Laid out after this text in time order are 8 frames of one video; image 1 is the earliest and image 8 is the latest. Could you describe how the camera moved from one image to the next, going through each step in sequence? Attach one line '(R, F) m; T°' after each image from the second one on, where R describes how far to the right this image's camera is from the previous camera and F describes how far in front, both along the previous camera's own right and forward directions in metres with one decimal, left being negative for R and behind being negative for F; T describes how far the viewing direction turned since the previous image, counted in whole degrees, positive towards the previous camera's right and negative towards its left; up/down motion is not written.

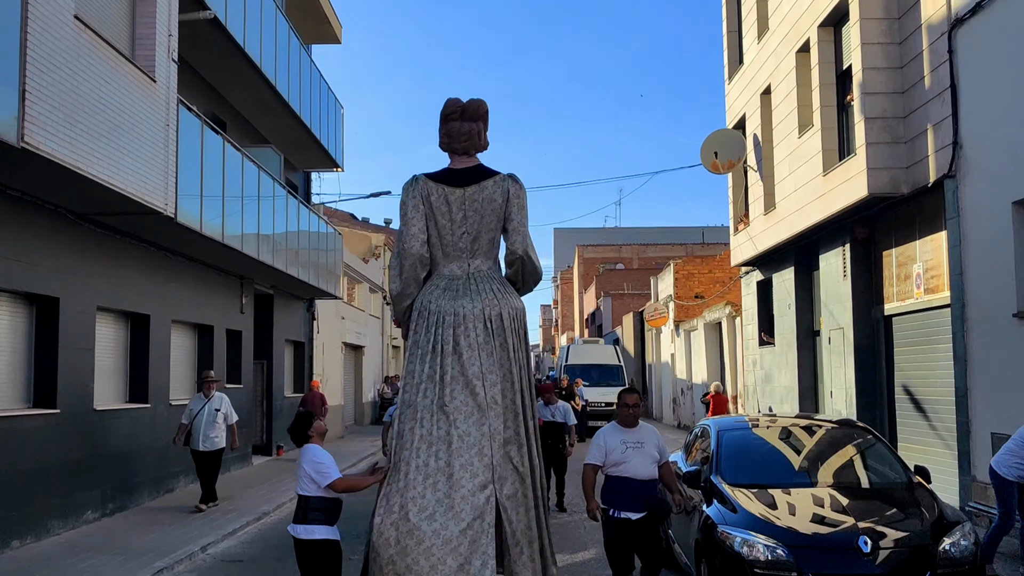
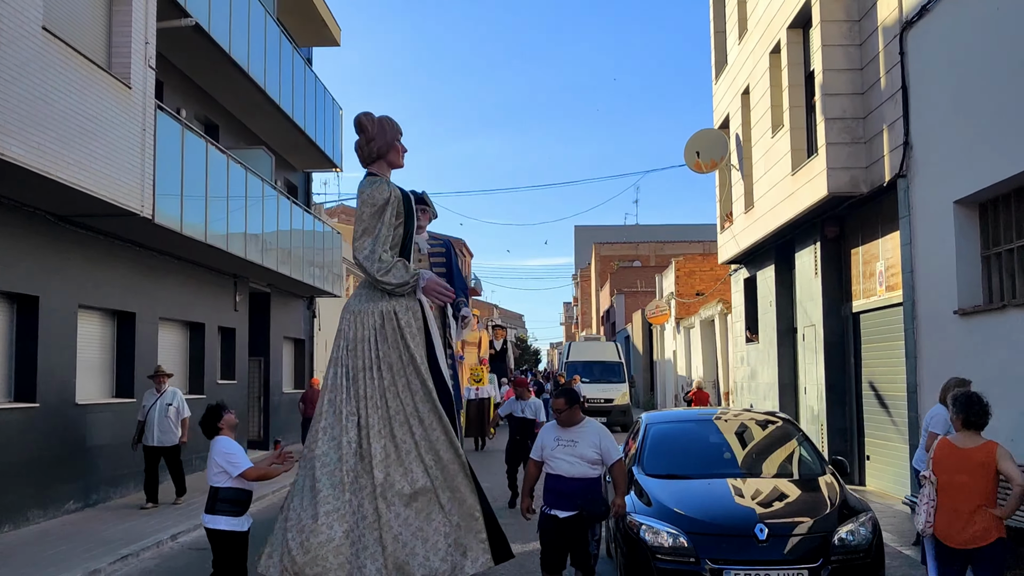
(+0.7, -0.2) m; -2°
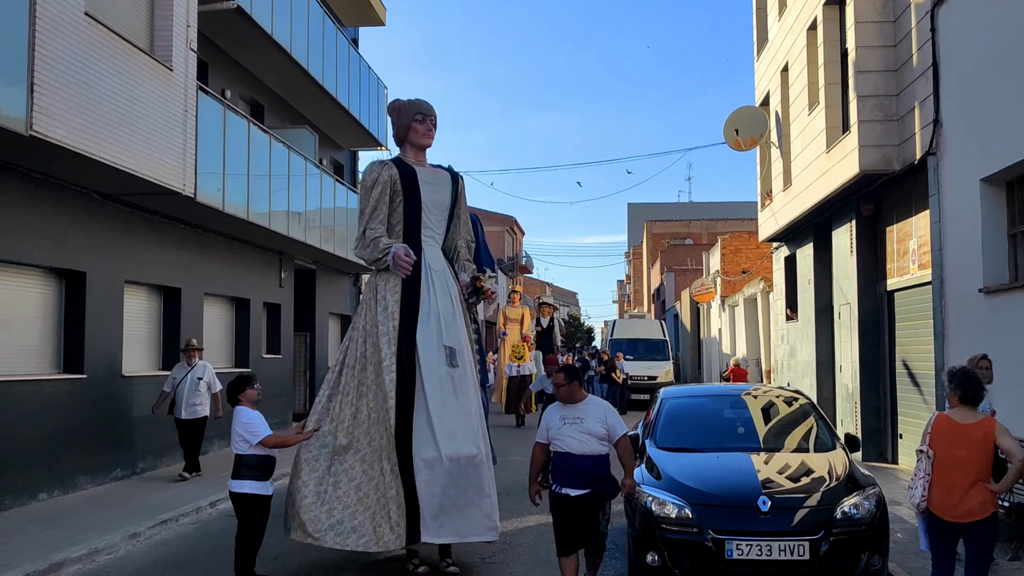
(+0.3, -0.2) m; -3°
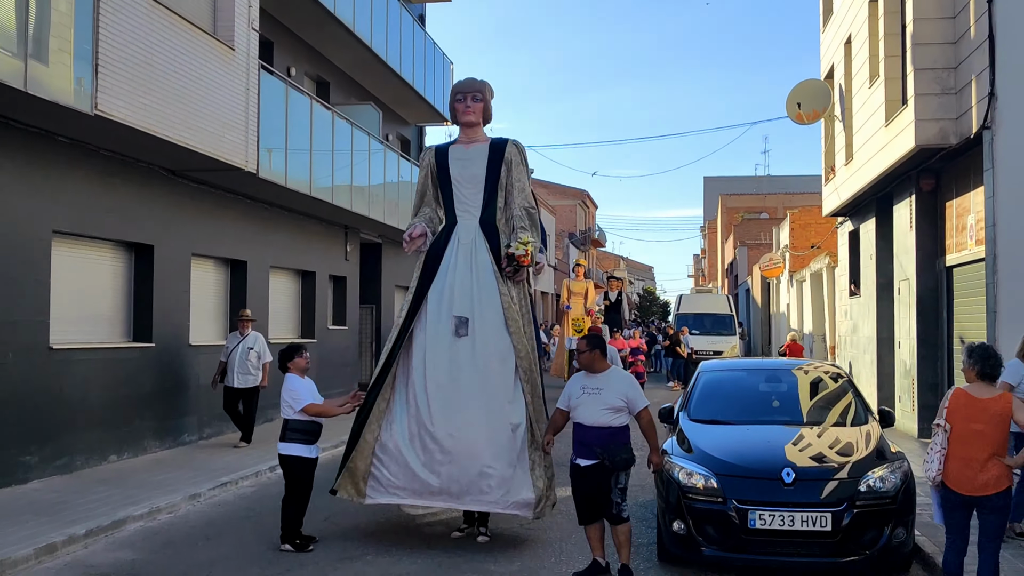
(+0.3, -0.2) m; -5°
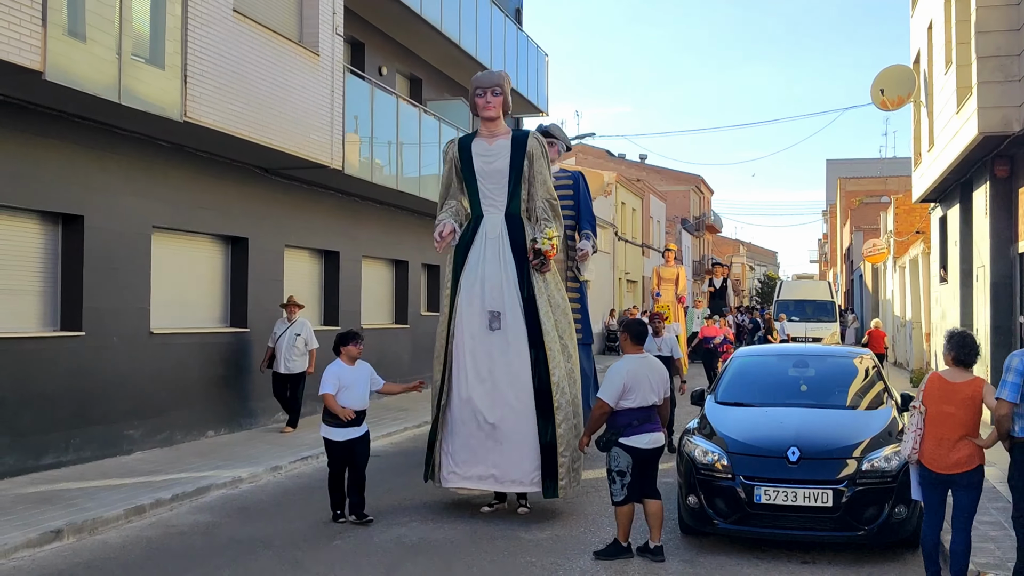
(+0.7, -0.5) m; -7°
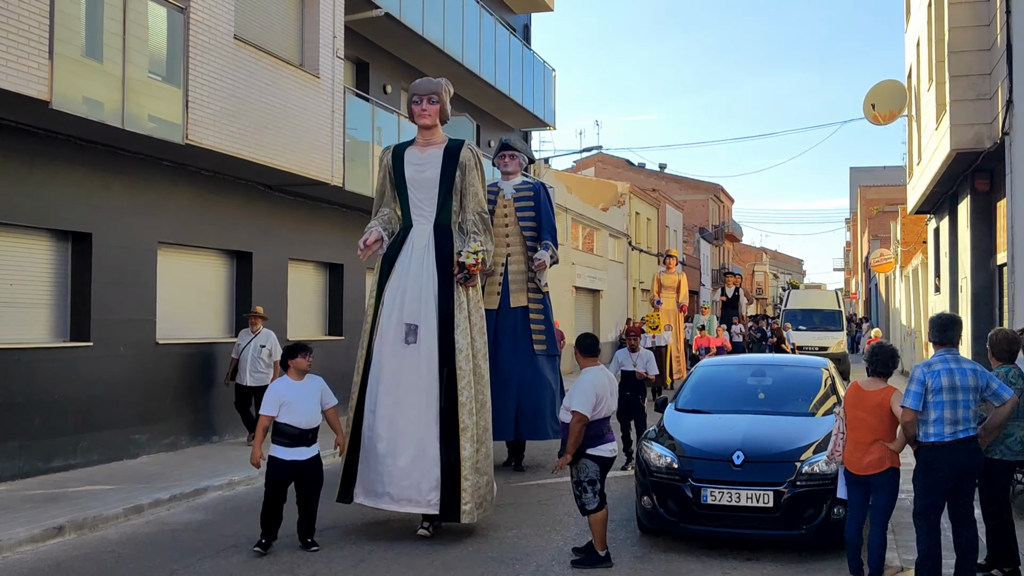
(+0.5, -0.5) m; -2°
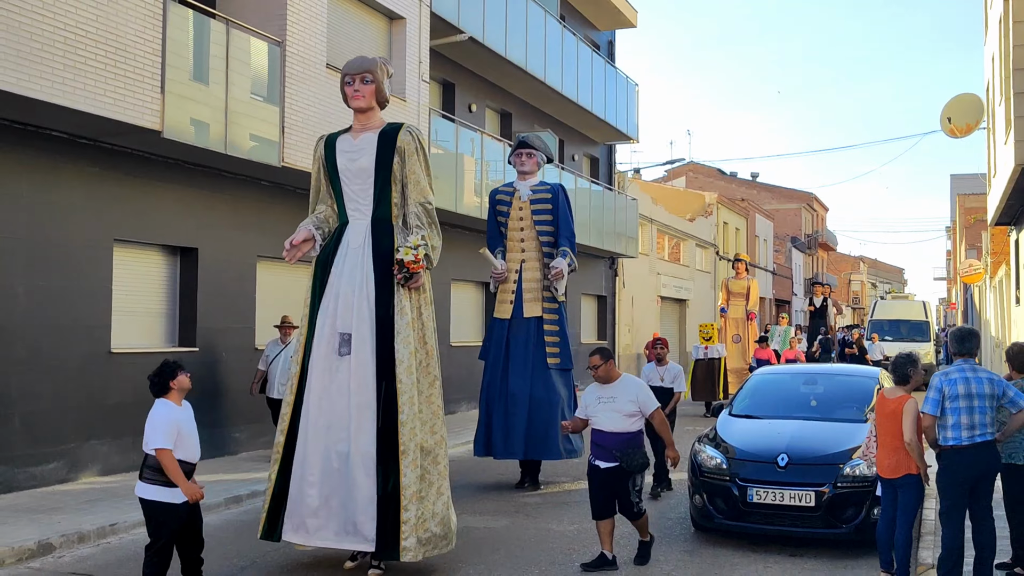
(+0.3, -0.6) m; -6°
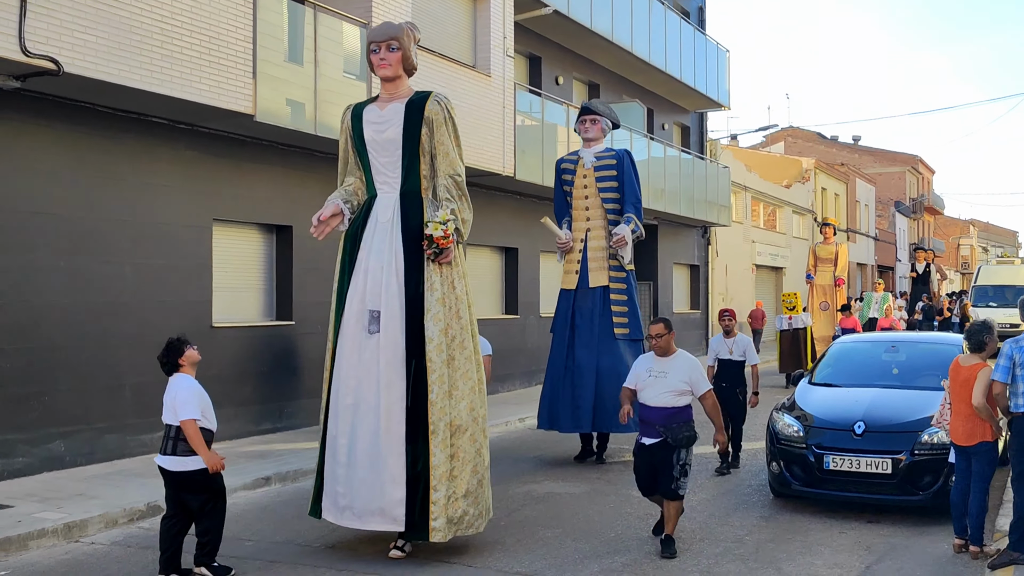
(+0.2, -0.2) m; -6°
